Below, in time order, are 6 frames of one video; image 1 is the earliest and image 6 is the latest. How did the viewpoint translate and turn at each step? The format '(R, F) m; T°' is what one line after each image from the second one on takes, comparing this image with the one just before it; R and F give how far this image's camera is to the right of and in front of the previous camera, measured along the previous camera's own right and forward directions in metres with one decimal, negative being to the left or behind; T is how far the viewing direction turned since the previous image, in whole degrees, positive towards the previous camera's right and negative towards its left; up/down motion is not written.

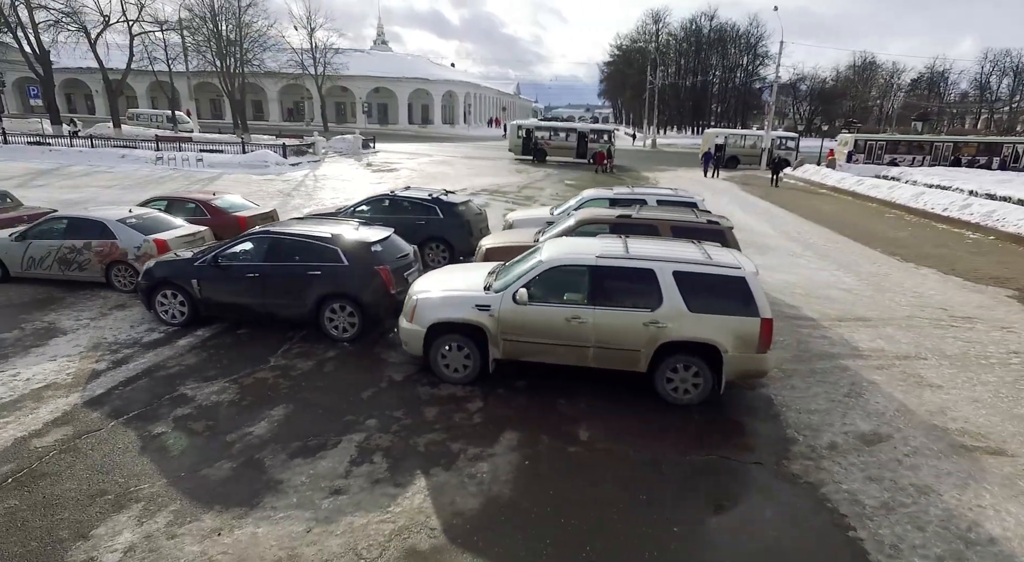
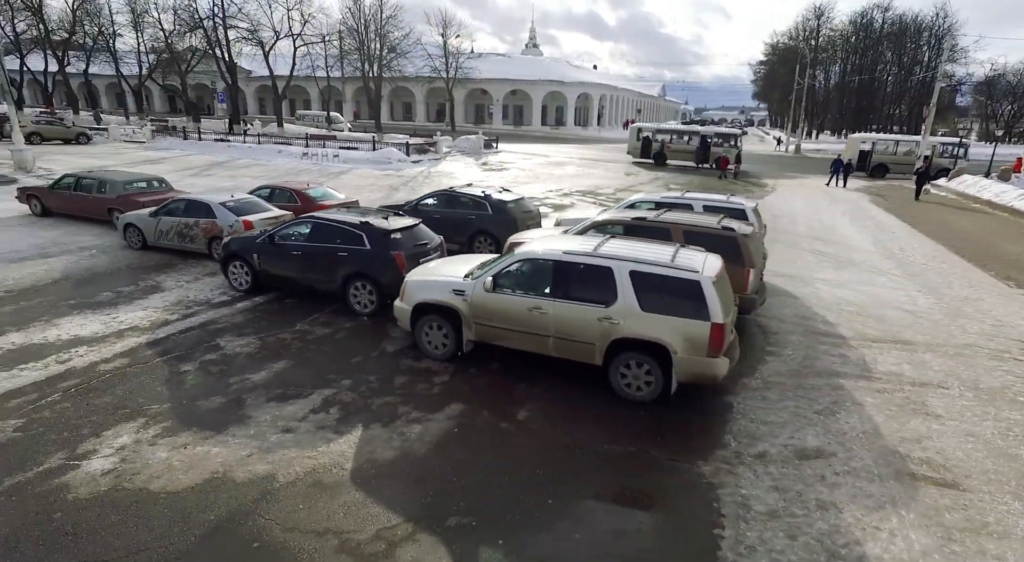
(+1.8, -0.3) m; -13°
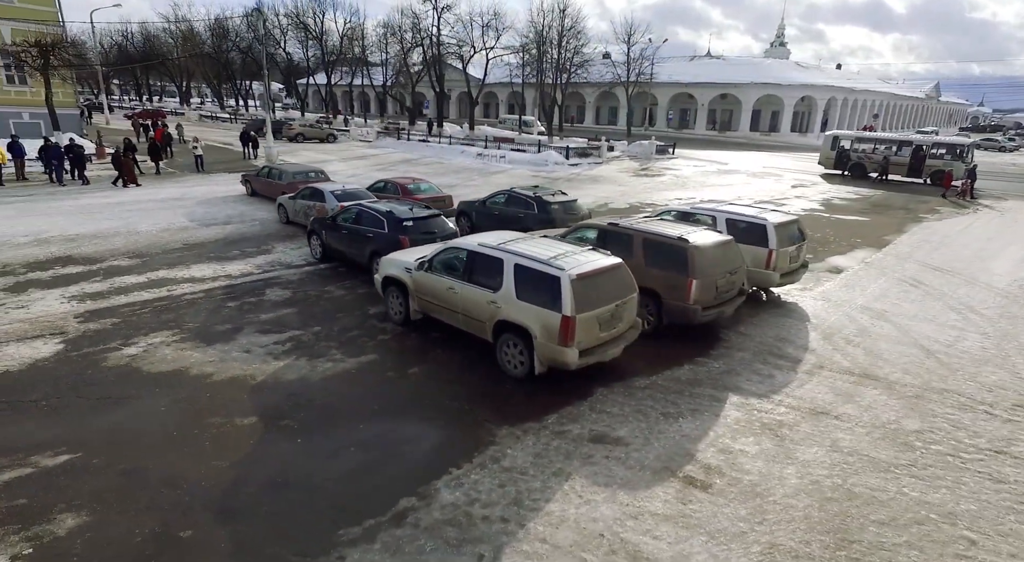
(+3.7, -0.5) m; -20°
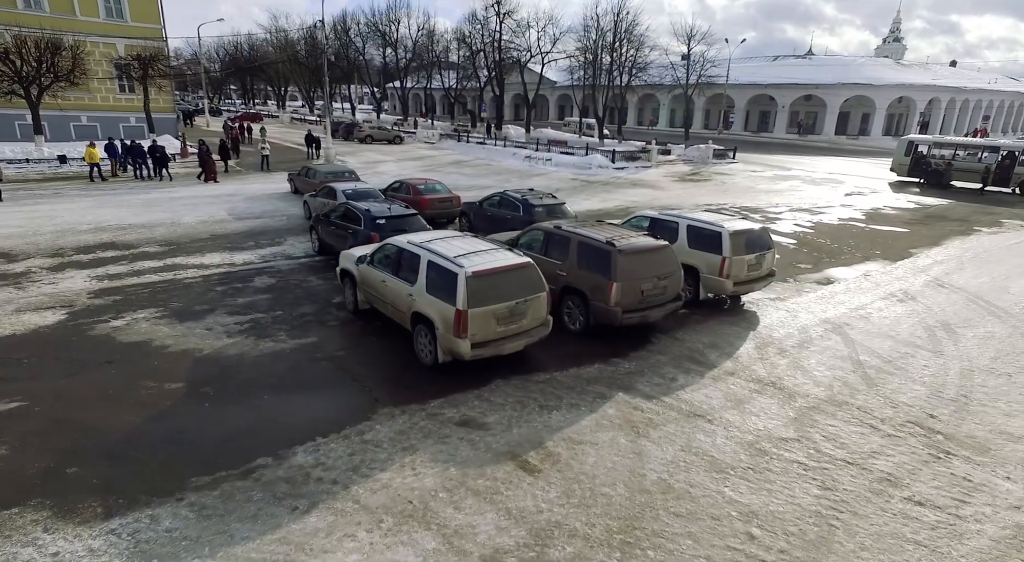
(+2.1, -0.4) m; -8°
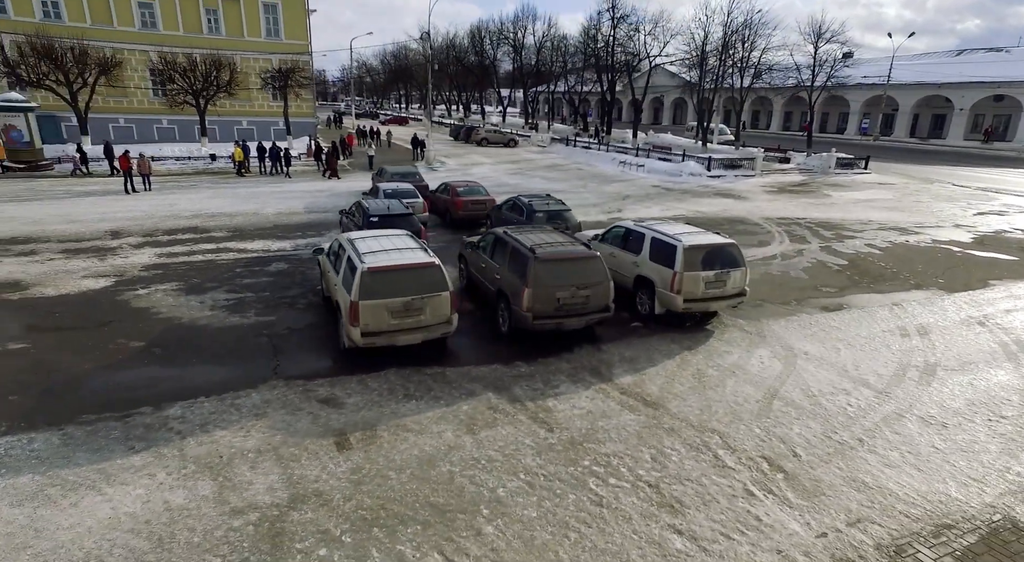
(+3.2, 0.0) m; -13°
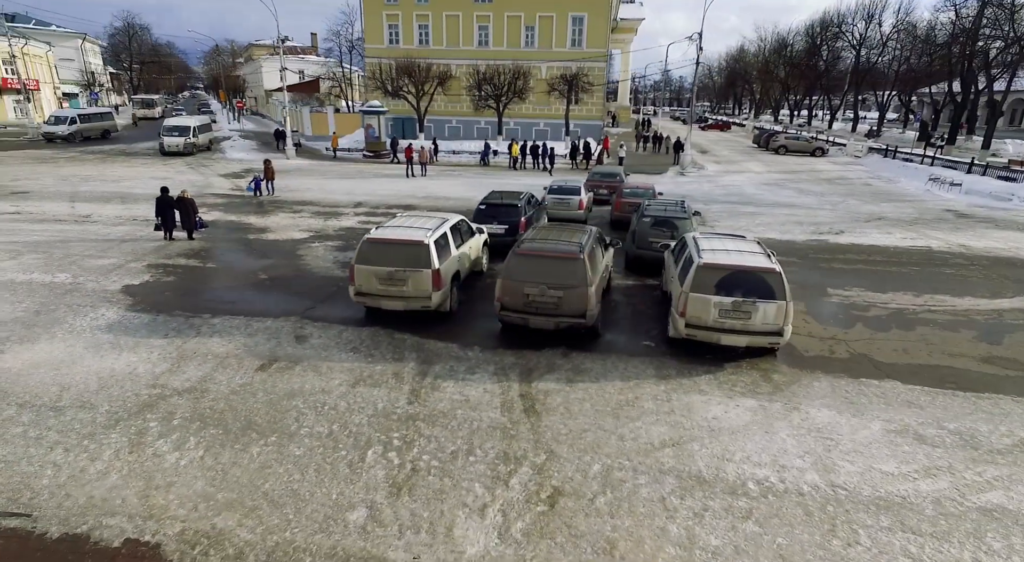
(+4.7, +1.1) m; -31°
